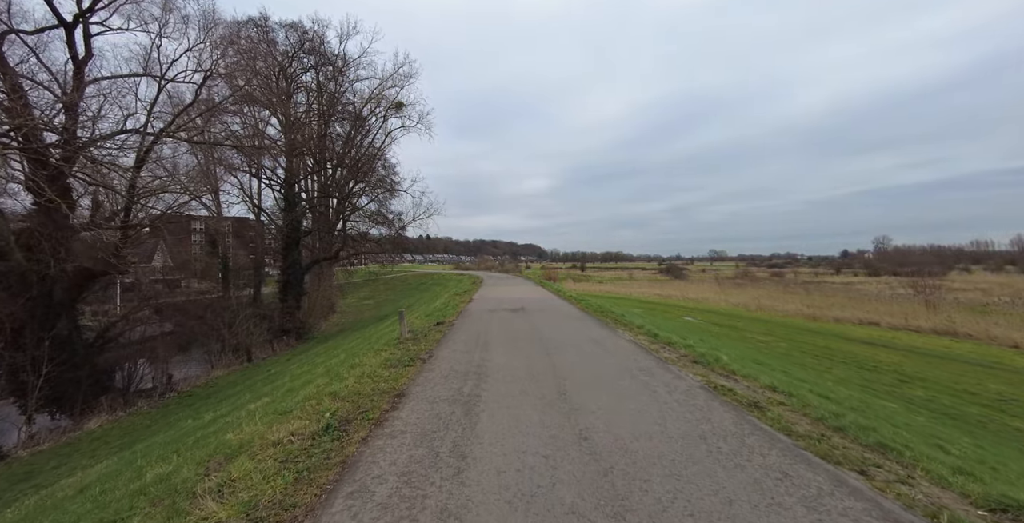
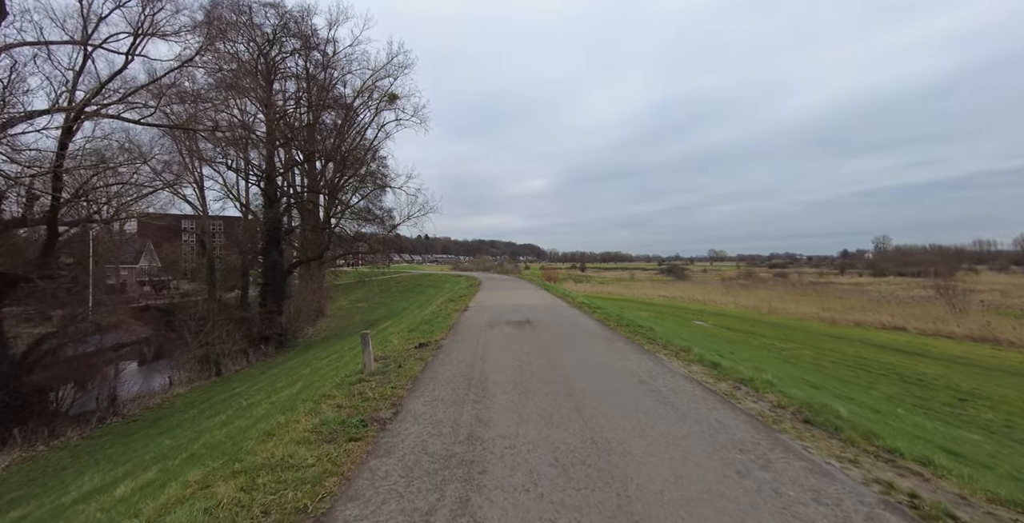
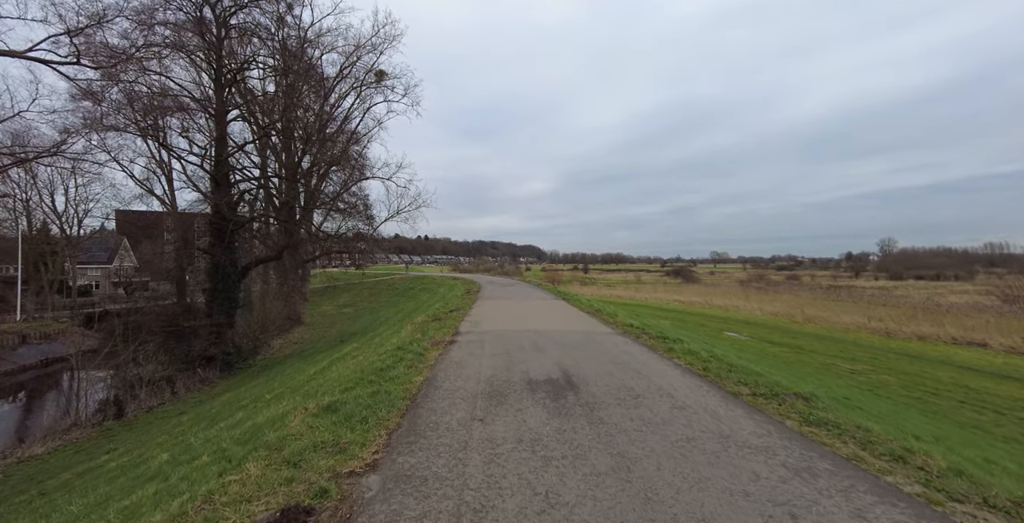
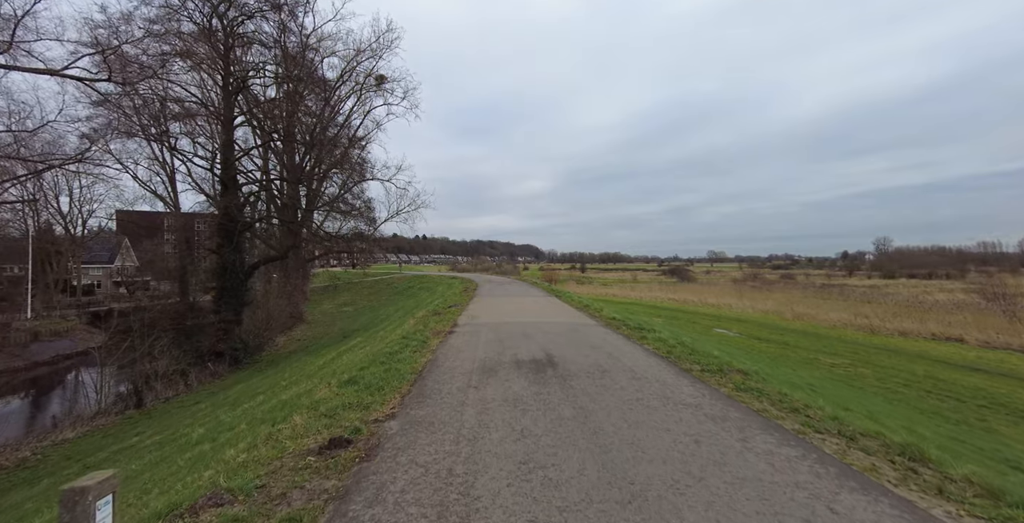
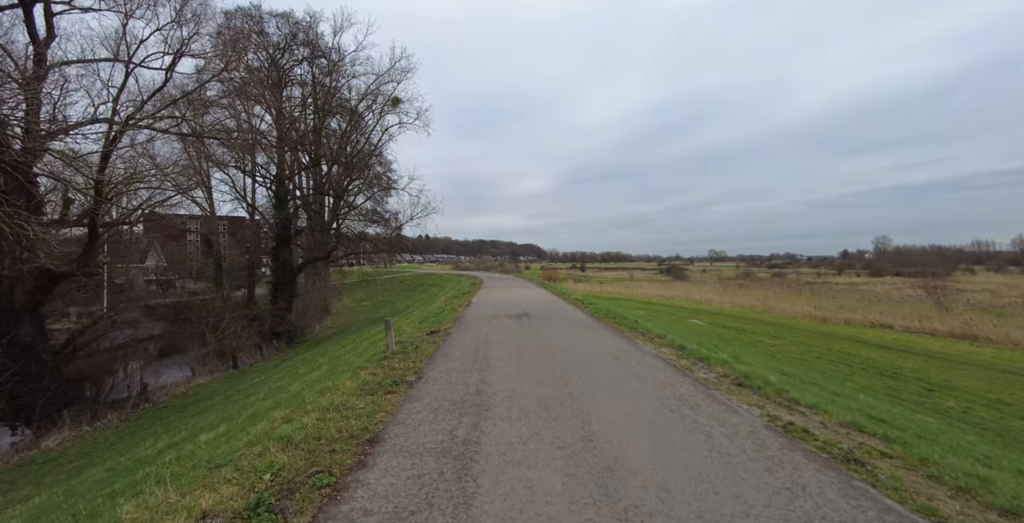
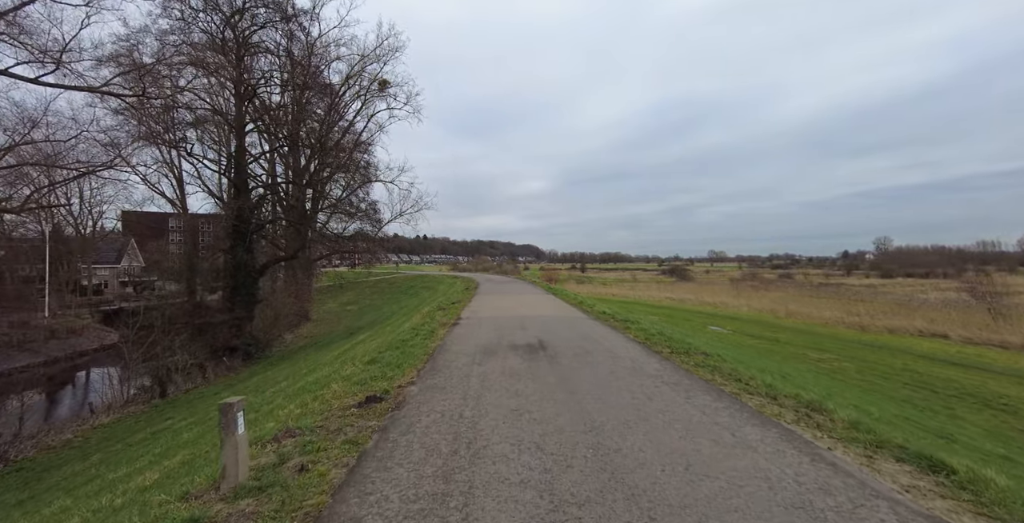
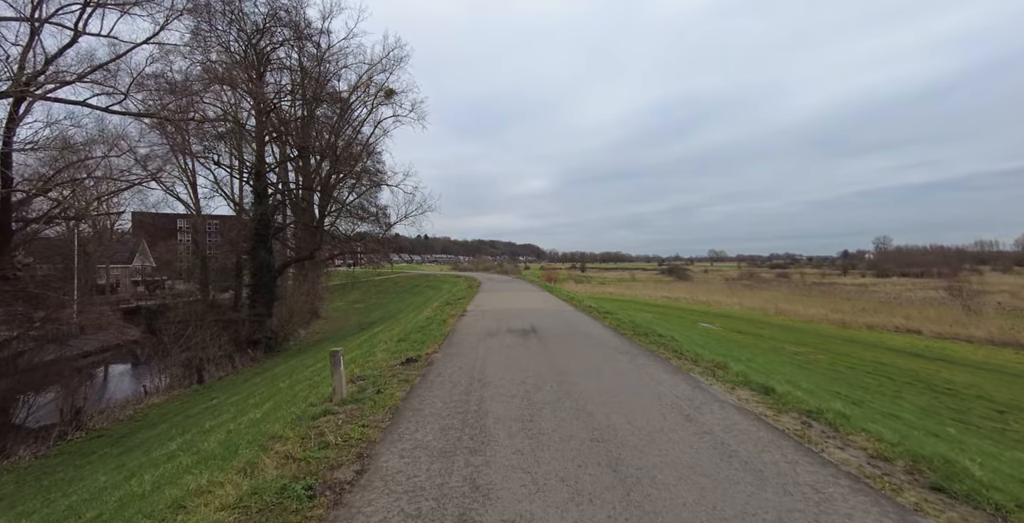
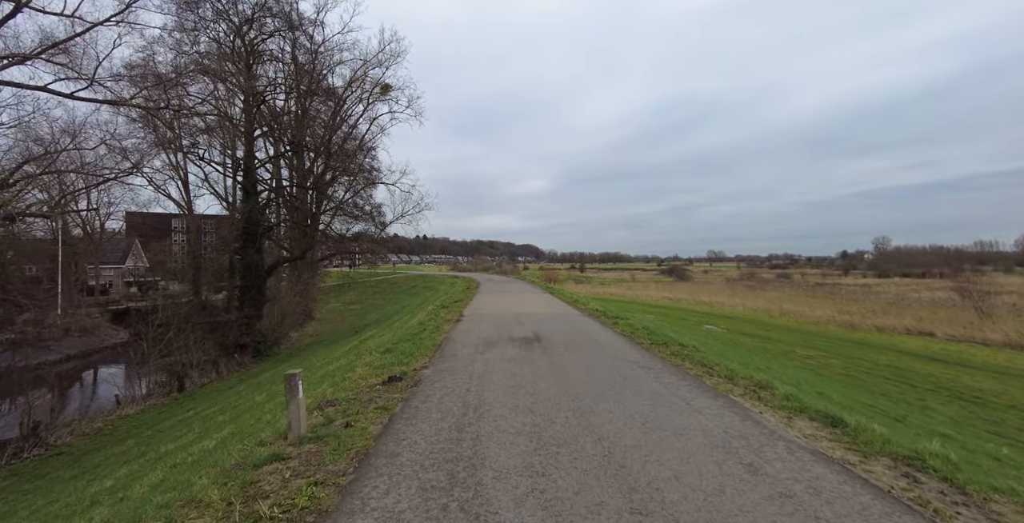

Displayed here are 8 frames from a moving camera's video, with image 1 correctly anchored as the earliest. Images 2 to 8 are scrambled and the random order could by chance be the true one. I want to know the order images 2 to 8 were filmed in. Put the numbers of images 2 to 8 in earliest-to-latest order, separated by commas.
5, 2, 7, 8, 6, 4, 3
